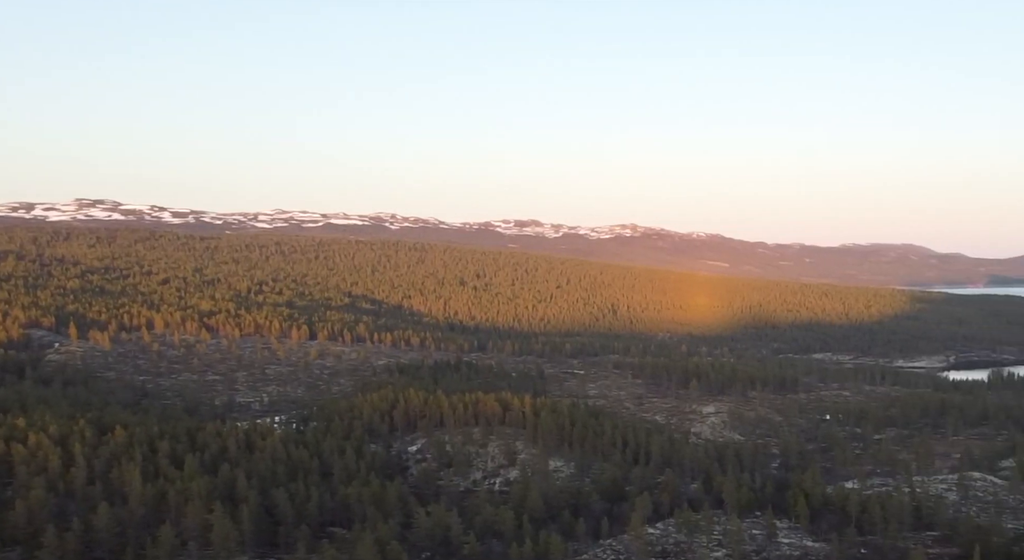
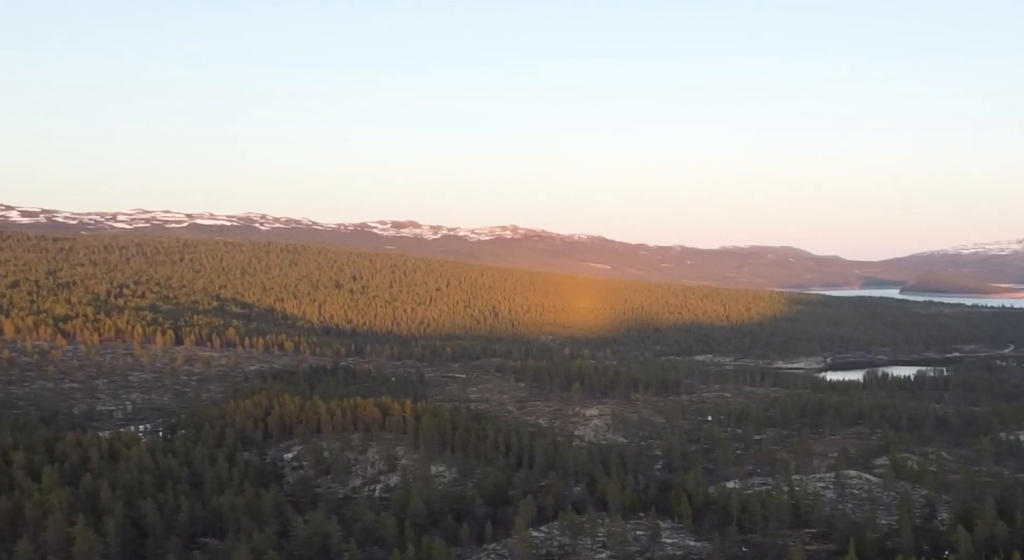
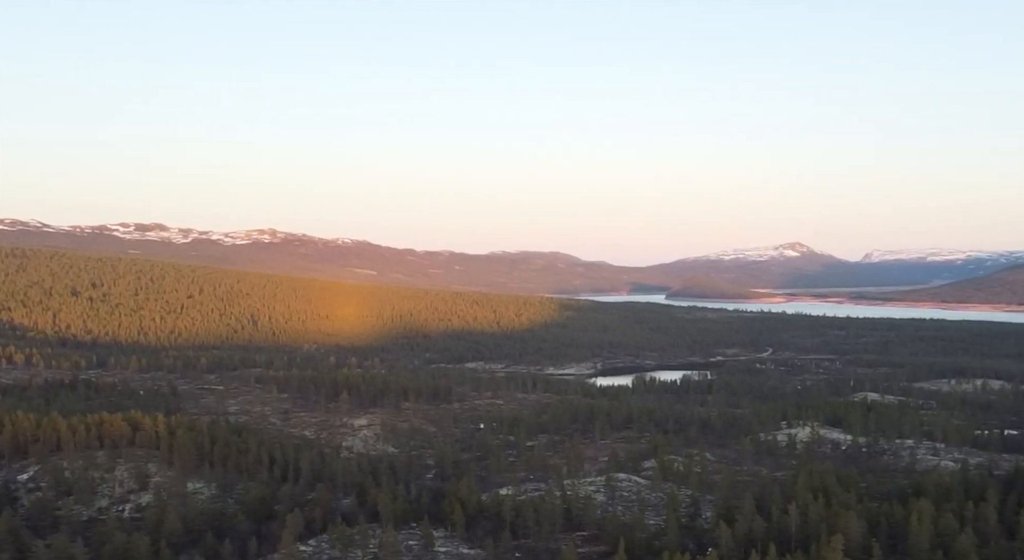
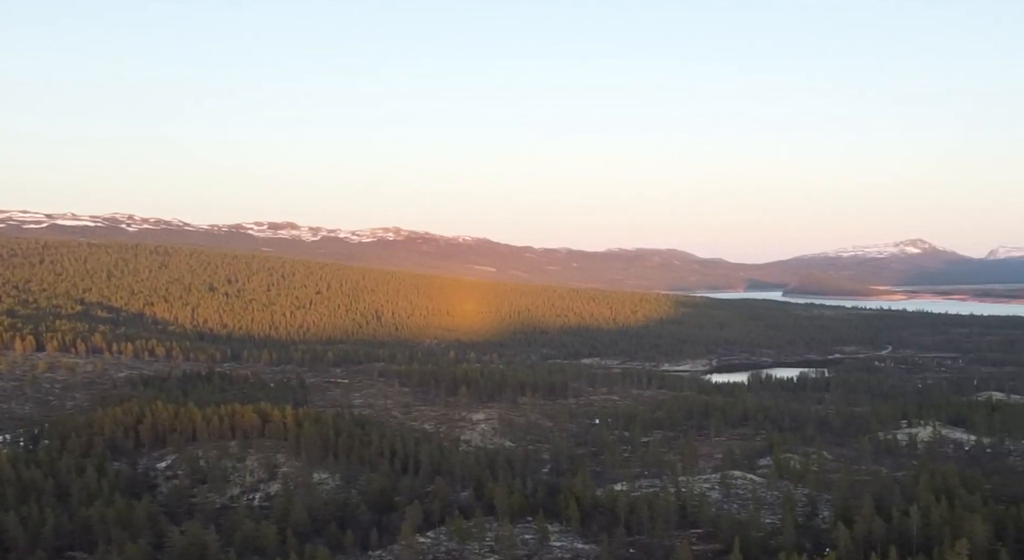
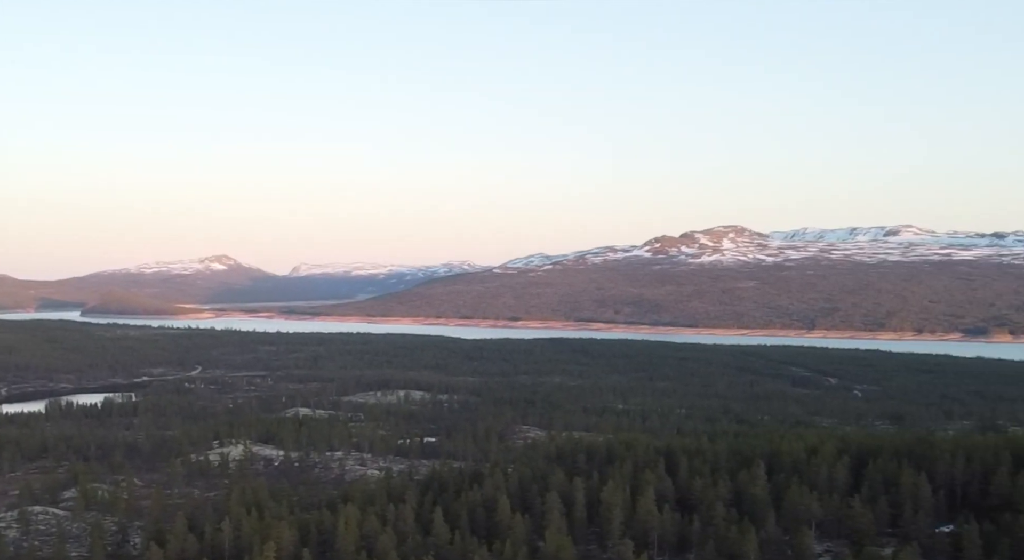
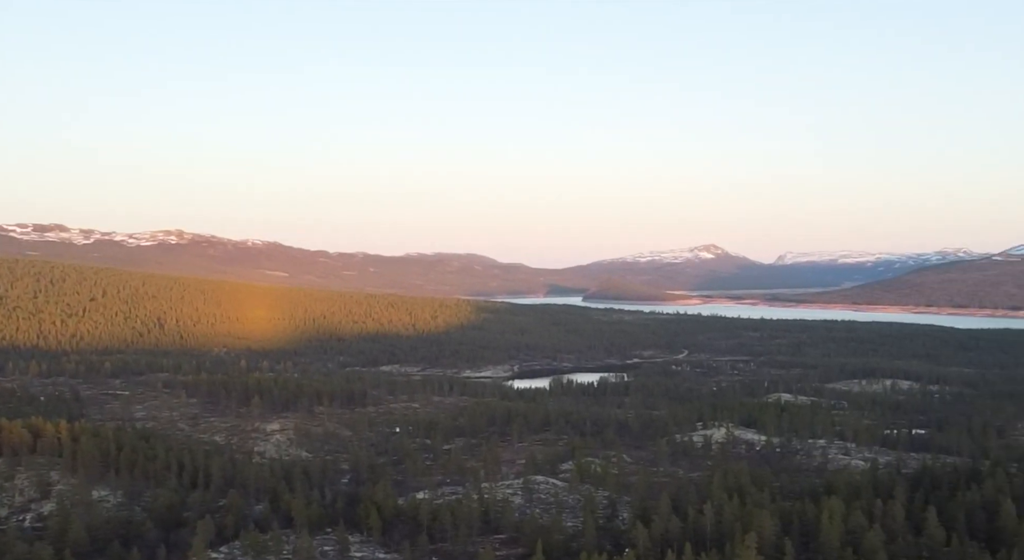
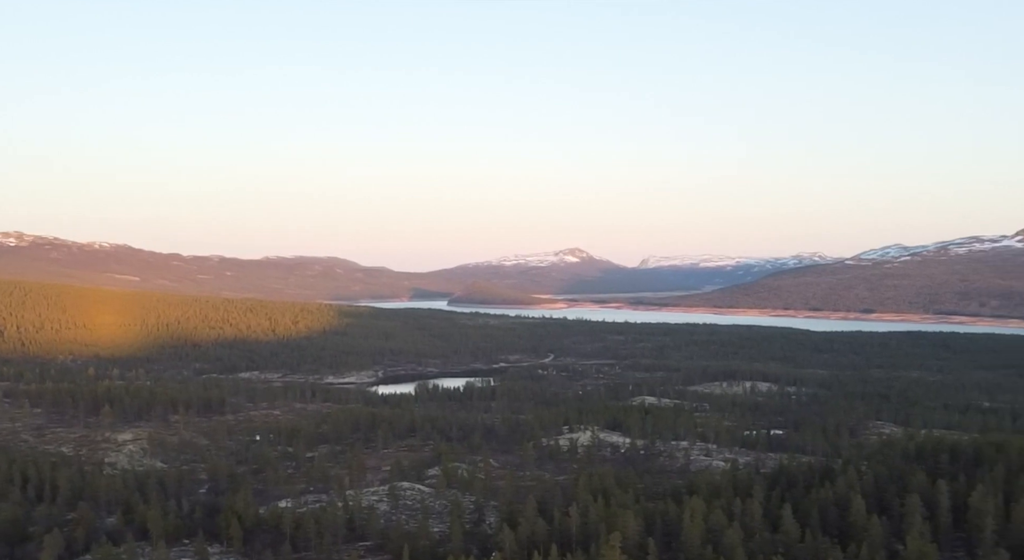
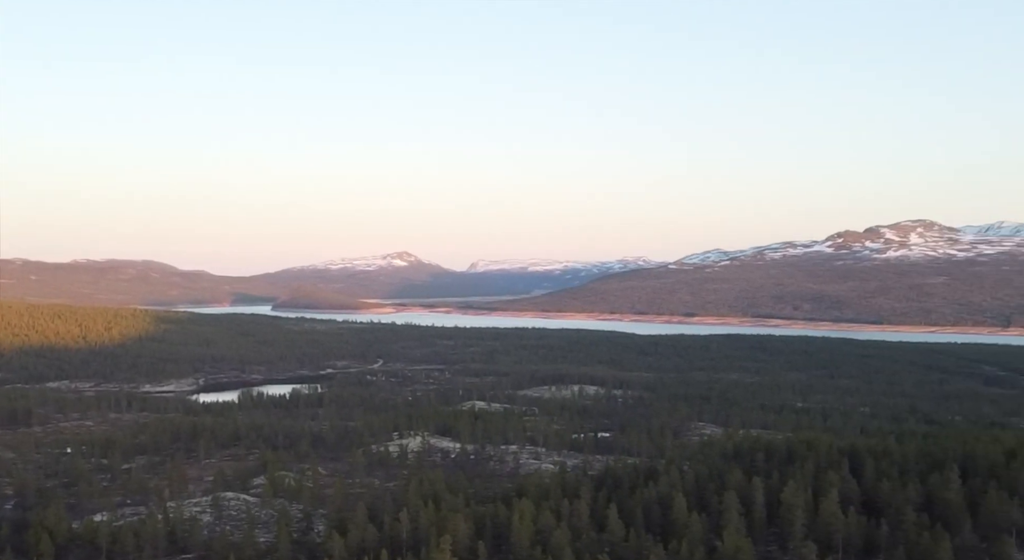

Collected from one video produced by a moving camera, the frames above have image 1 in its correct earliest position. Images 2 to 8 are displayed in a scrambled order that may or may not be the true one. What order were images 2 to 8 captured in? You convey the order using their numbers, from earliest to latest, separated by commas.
2, 4, 3, 6, 7, 8, 5
